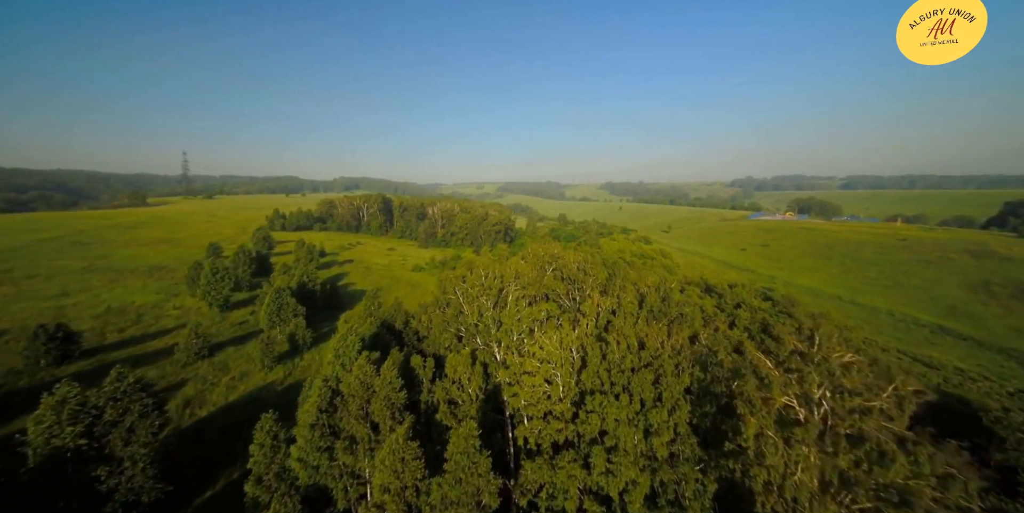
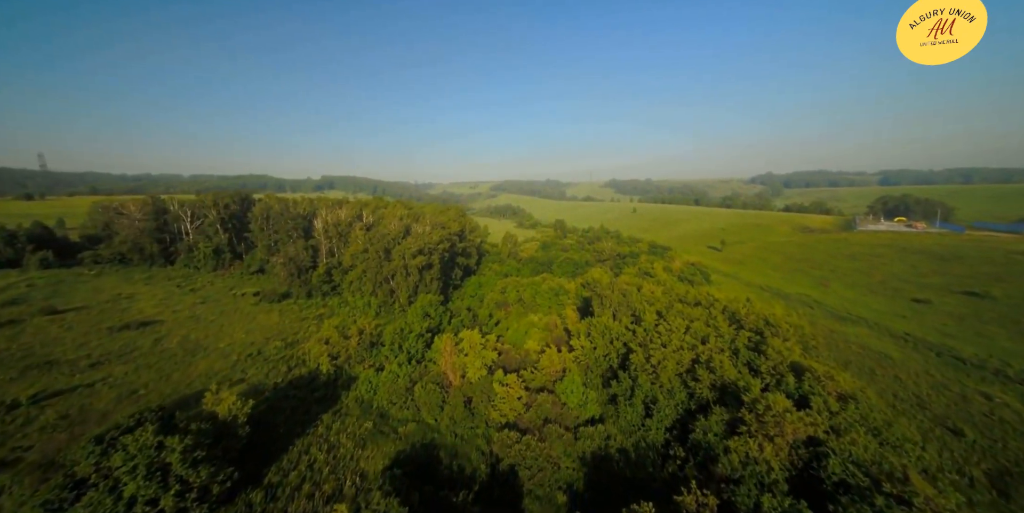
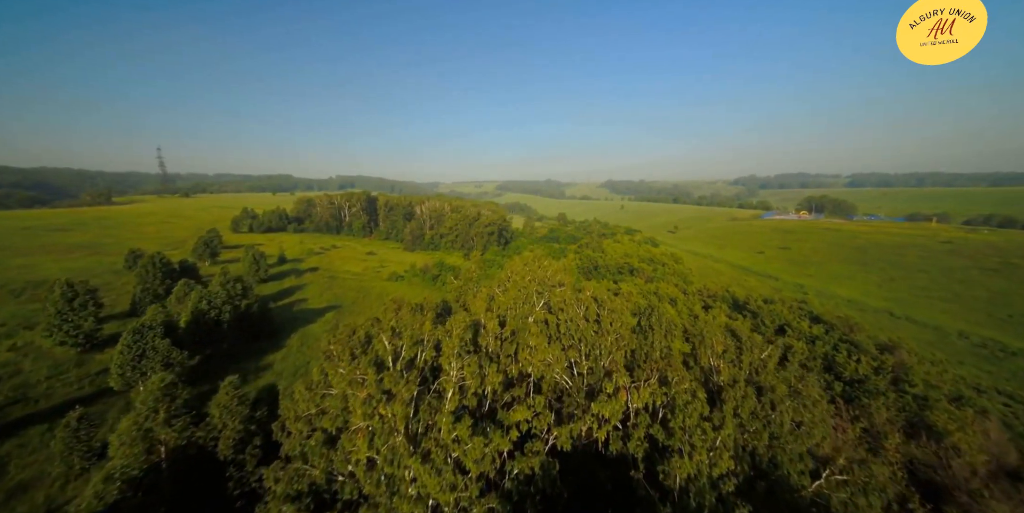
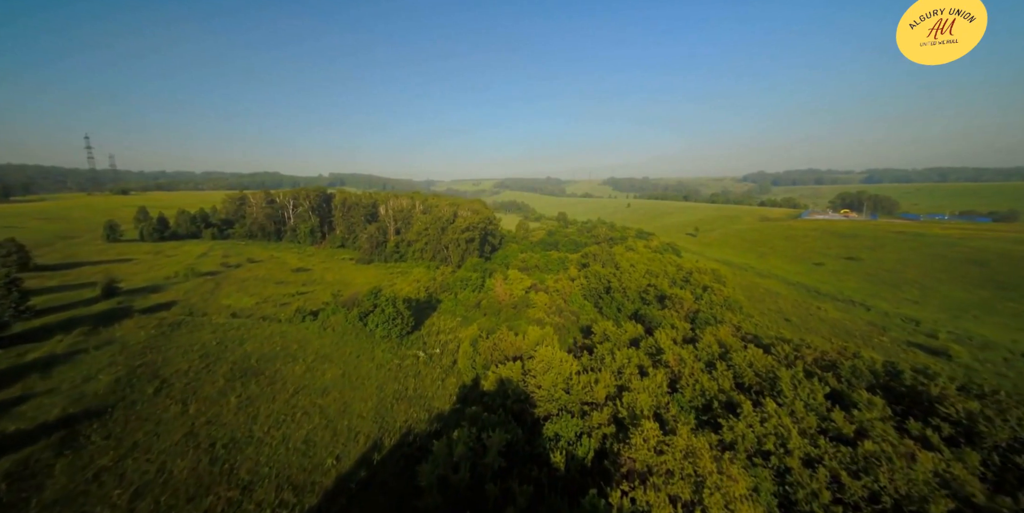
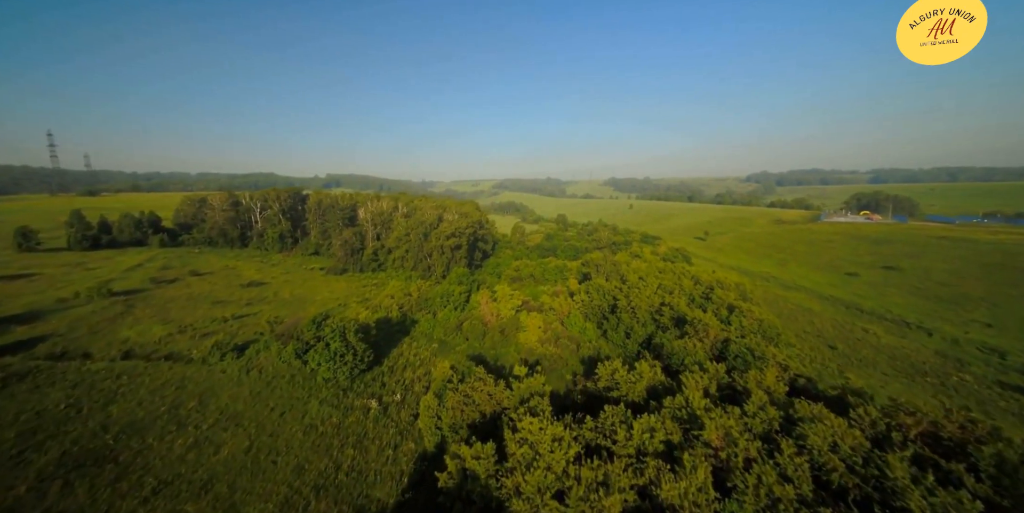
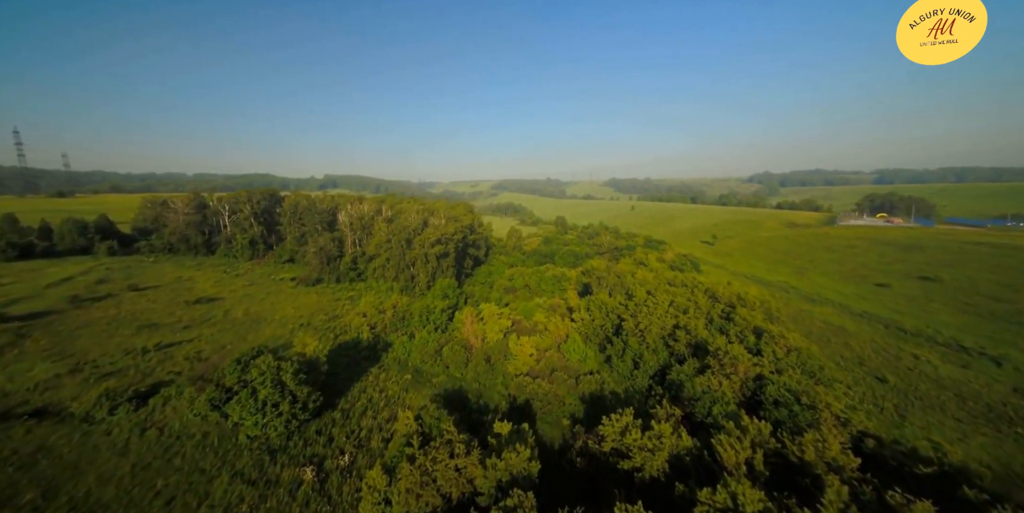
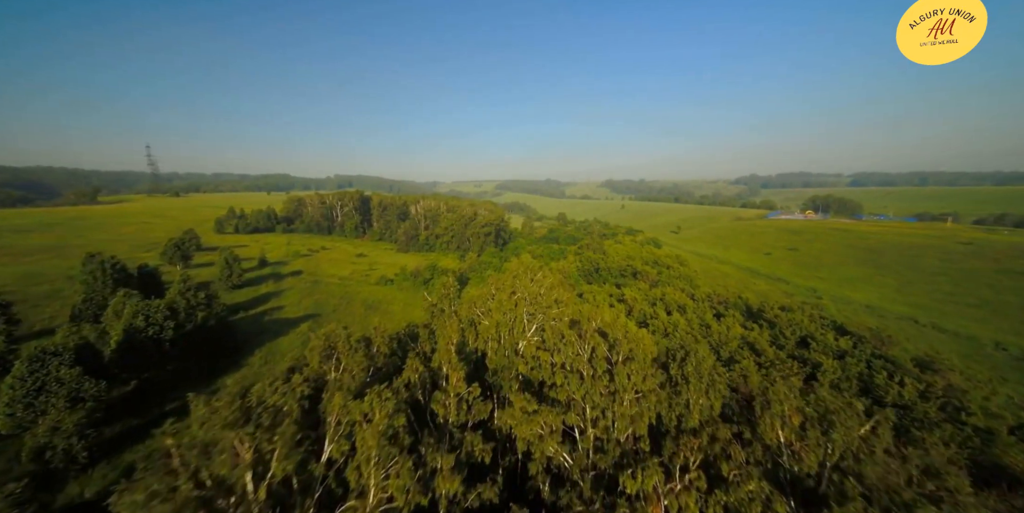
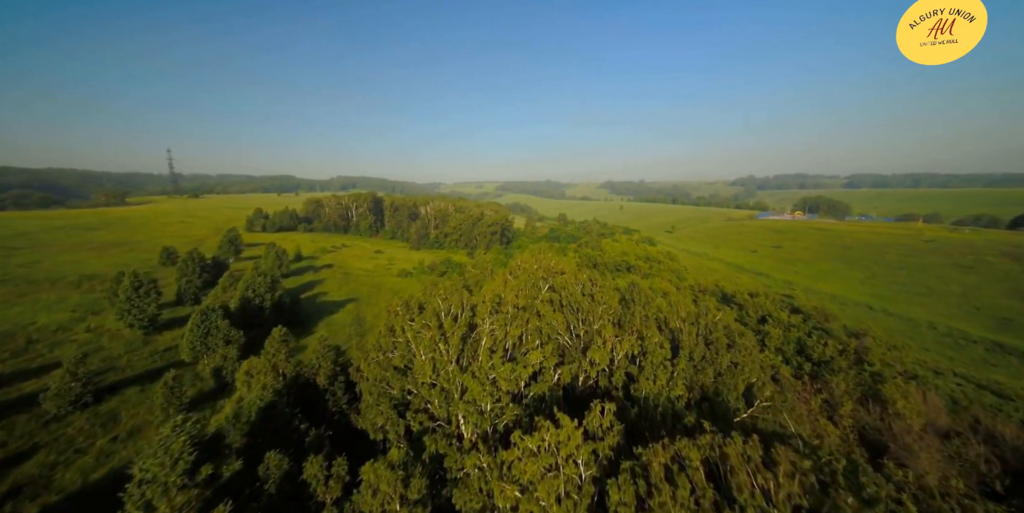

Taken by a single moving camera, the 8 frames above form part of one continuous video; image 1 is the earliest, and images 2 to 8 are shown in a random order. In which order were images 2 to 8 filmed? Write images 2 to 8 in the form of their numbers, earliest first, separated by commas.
8, 3, 7, 4, 5, 6, 2
